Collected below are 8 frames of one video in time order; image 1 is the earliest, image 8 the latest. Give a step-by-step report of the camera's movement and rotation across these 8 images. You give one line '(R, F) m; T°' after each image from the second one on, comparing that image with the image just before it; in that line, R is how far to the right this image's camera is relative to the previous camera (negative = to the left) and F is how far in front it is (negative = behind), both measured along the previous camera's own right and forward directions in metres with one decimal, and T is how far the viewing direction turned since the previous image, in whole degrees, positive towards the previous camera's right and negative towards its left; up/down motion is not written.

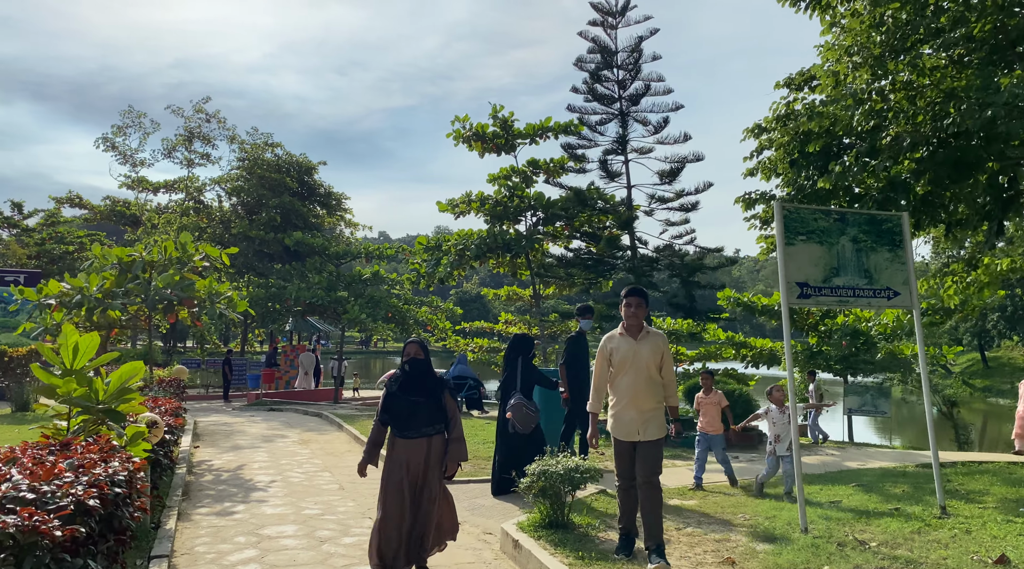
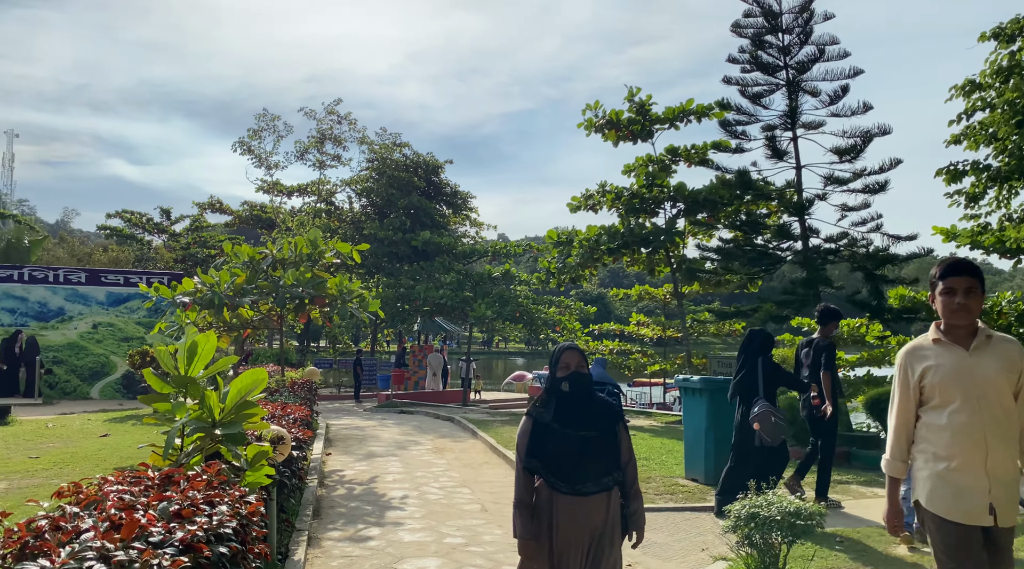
(-0.4, +1.0) m; -9°
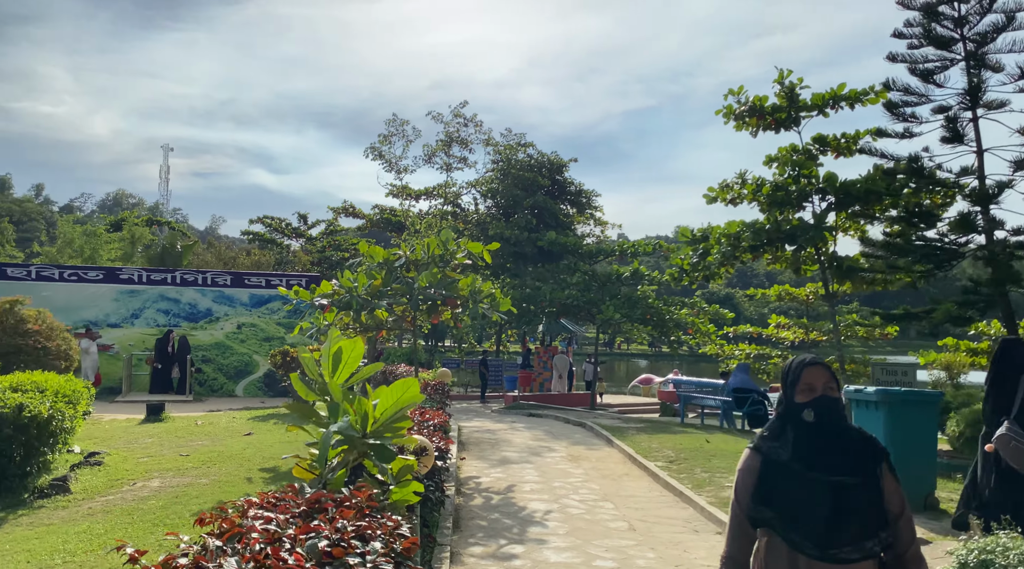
(-0.2, +0.4) m; -9°
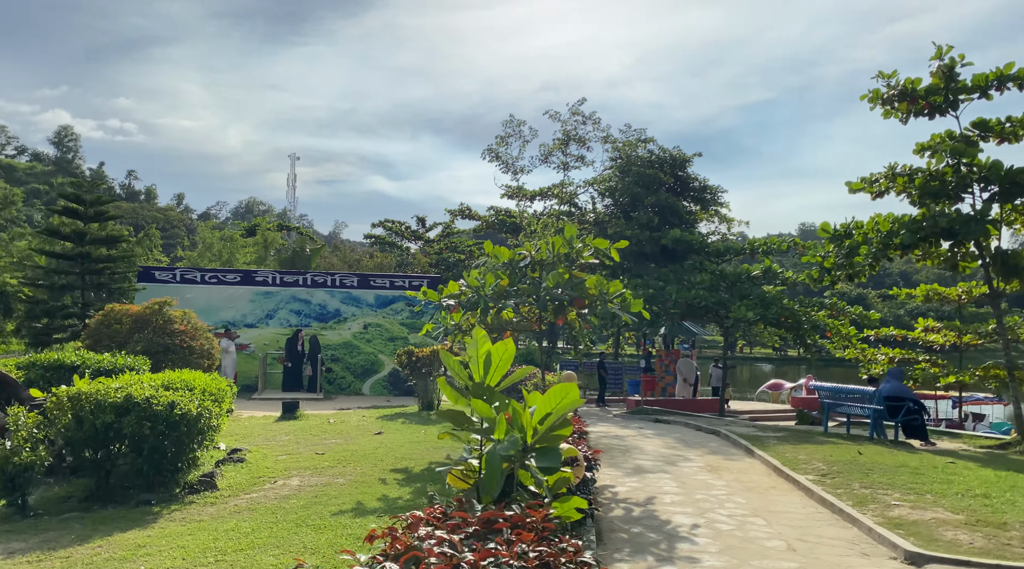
(-0.2, +0.3) m; -8°
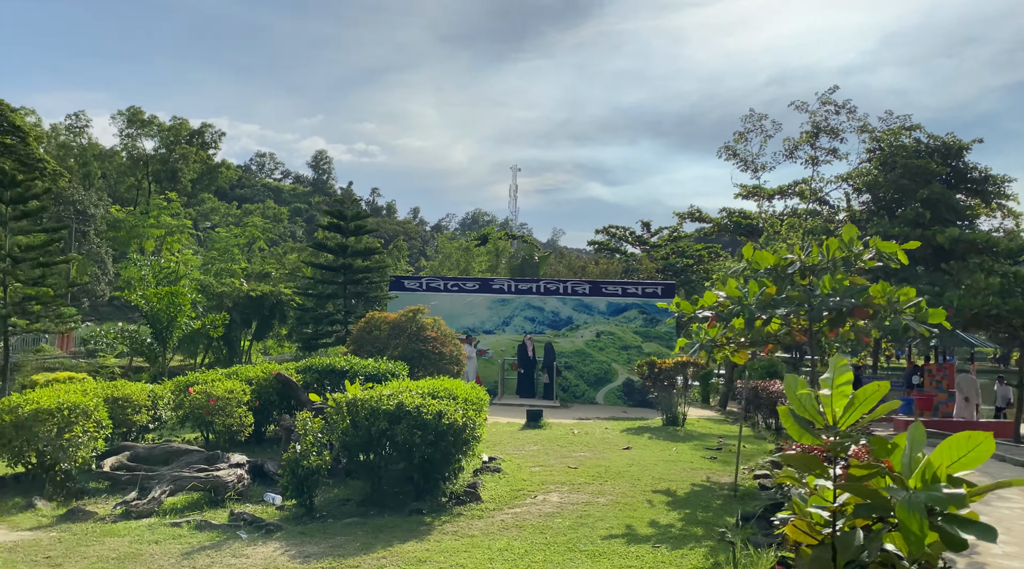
(-0.5, +0.4) m; -16°
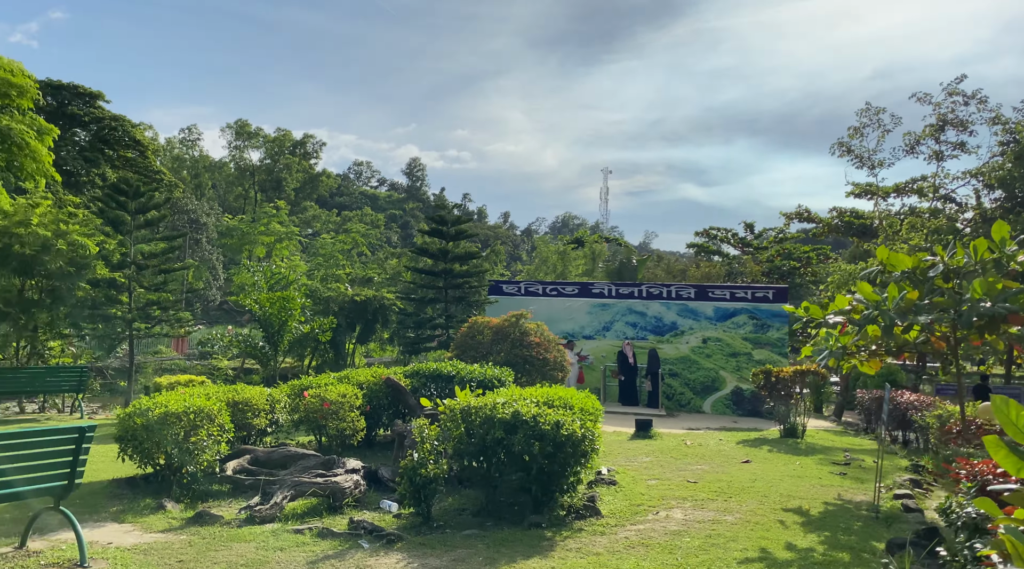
(-0.2, +0.2) m; -7°
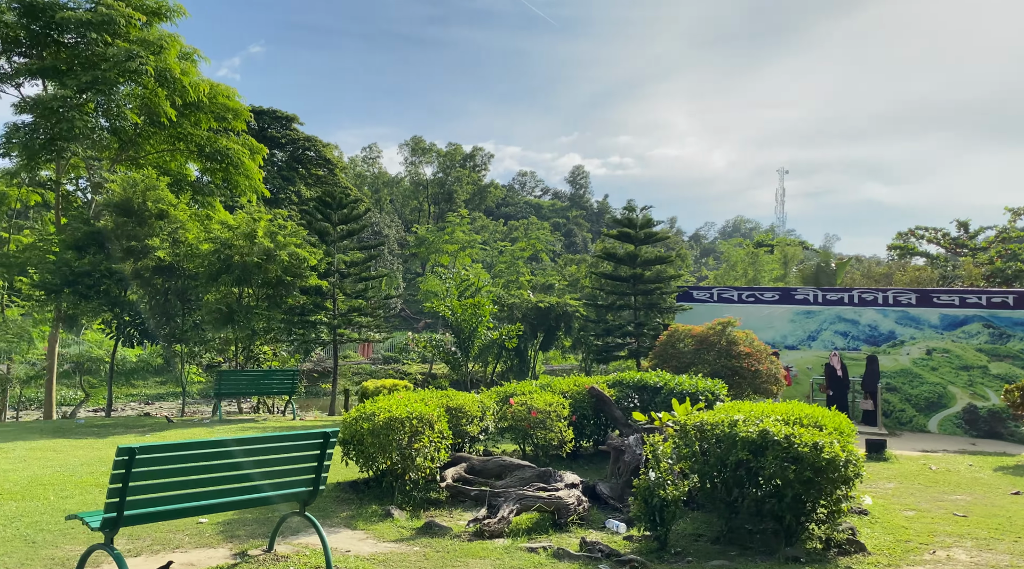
(-0.6, +0.4) m; -12°
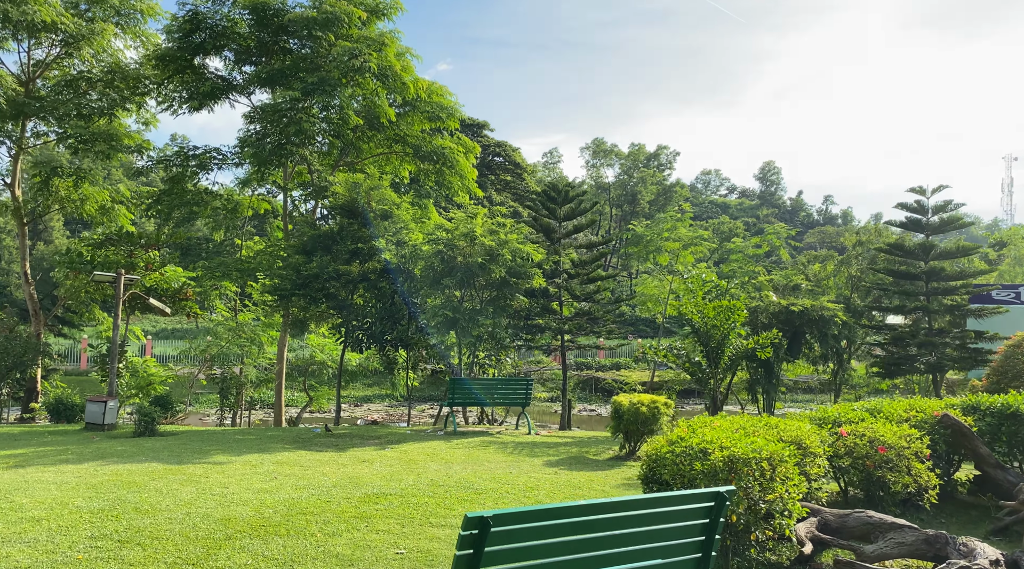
(-1.2, +1.3) m; -13°
